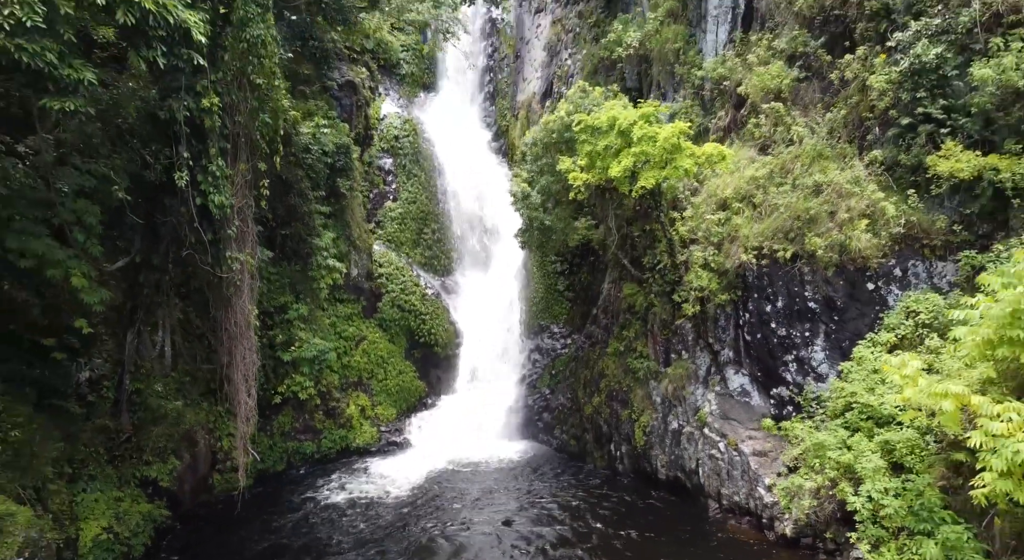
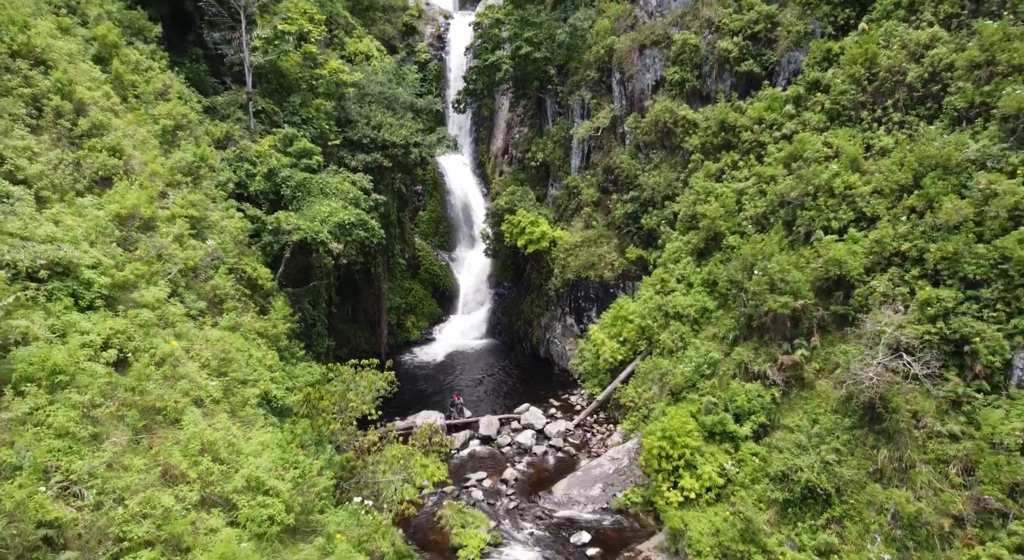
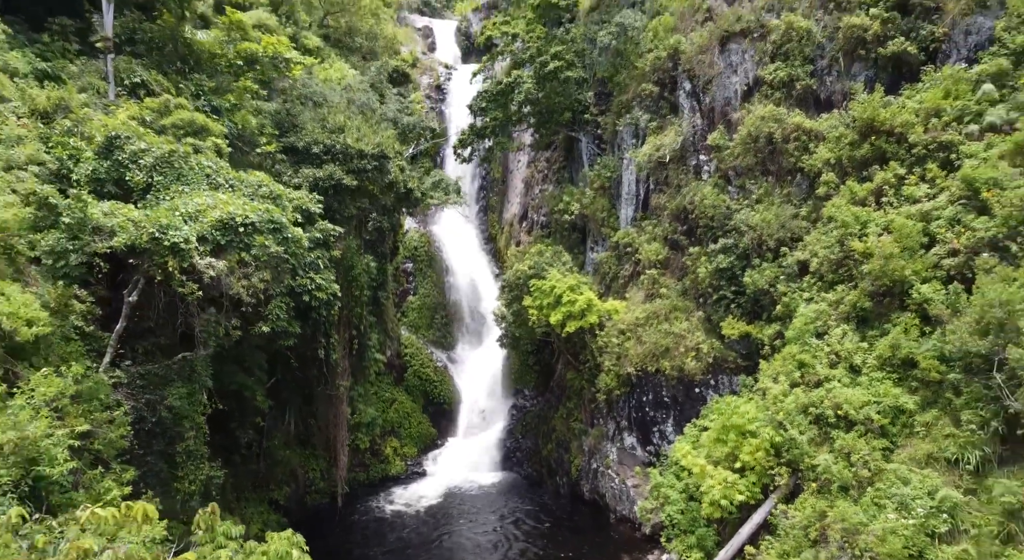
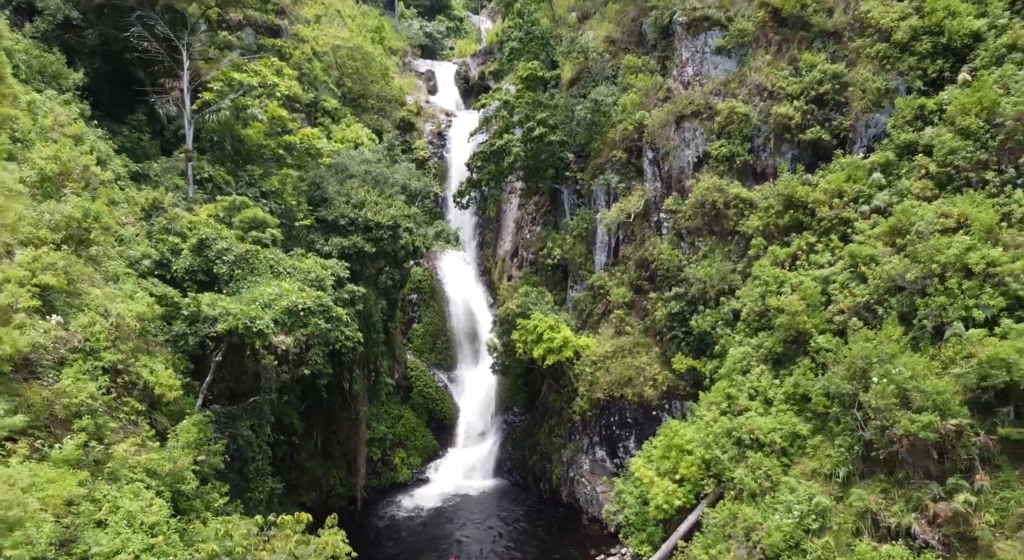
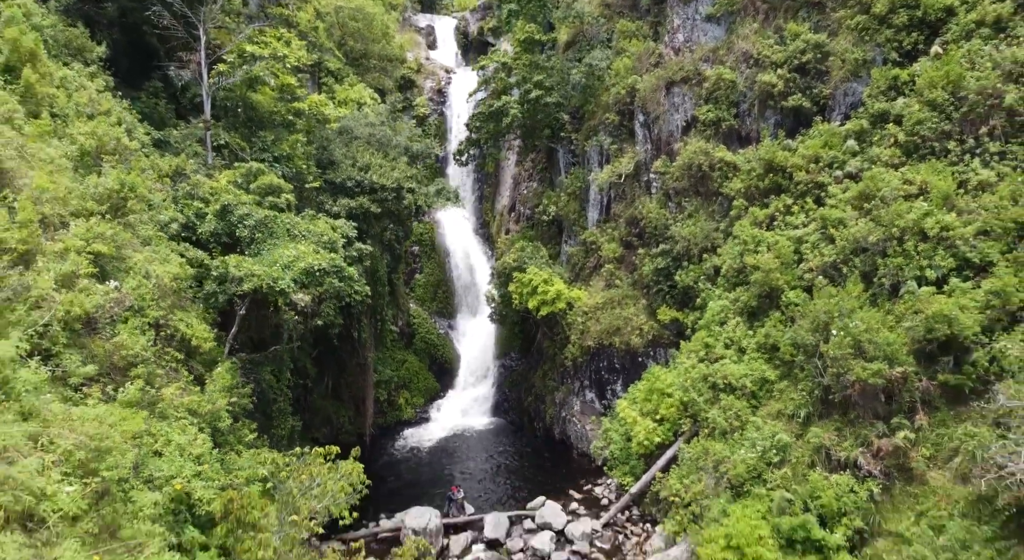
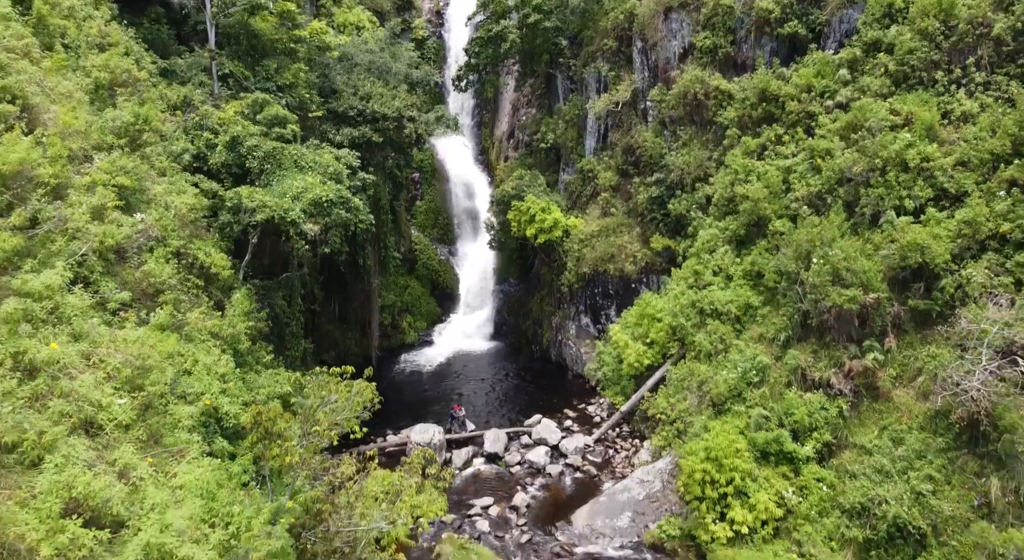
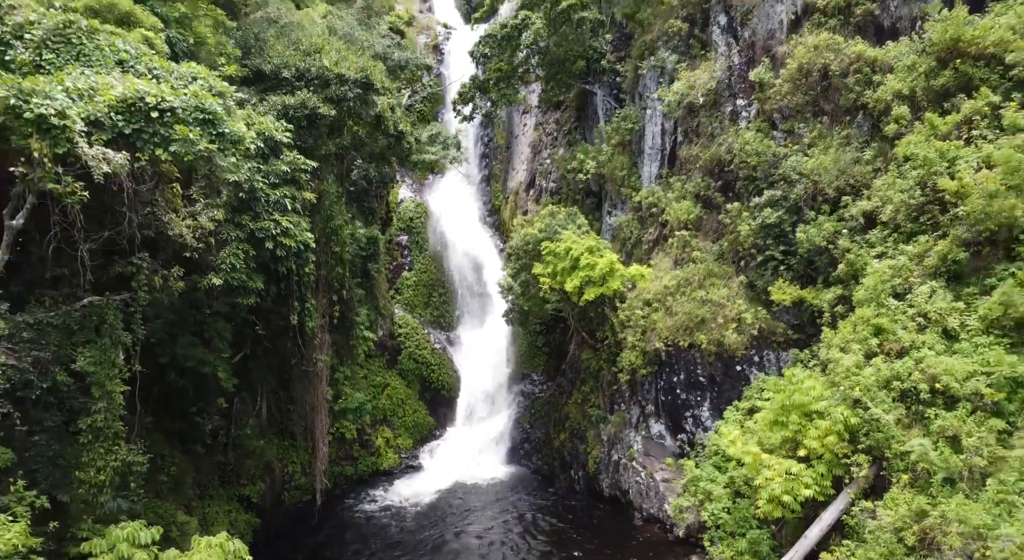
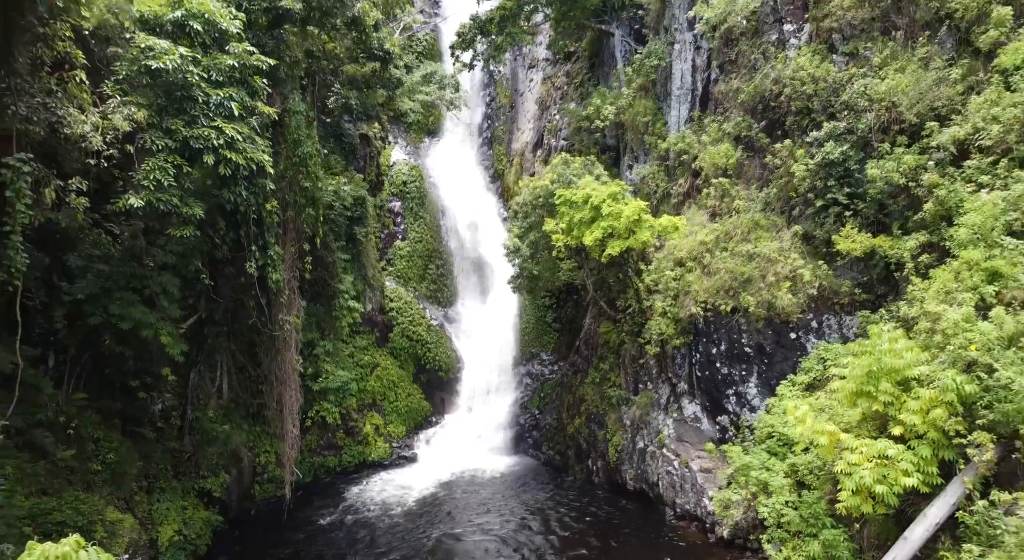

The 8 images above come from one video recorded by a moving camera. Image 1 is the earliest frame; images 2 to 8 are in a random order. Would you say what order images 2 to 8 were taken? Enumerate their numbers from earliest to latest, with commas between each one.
8, 7, 3, 4, 5, 6, 2
